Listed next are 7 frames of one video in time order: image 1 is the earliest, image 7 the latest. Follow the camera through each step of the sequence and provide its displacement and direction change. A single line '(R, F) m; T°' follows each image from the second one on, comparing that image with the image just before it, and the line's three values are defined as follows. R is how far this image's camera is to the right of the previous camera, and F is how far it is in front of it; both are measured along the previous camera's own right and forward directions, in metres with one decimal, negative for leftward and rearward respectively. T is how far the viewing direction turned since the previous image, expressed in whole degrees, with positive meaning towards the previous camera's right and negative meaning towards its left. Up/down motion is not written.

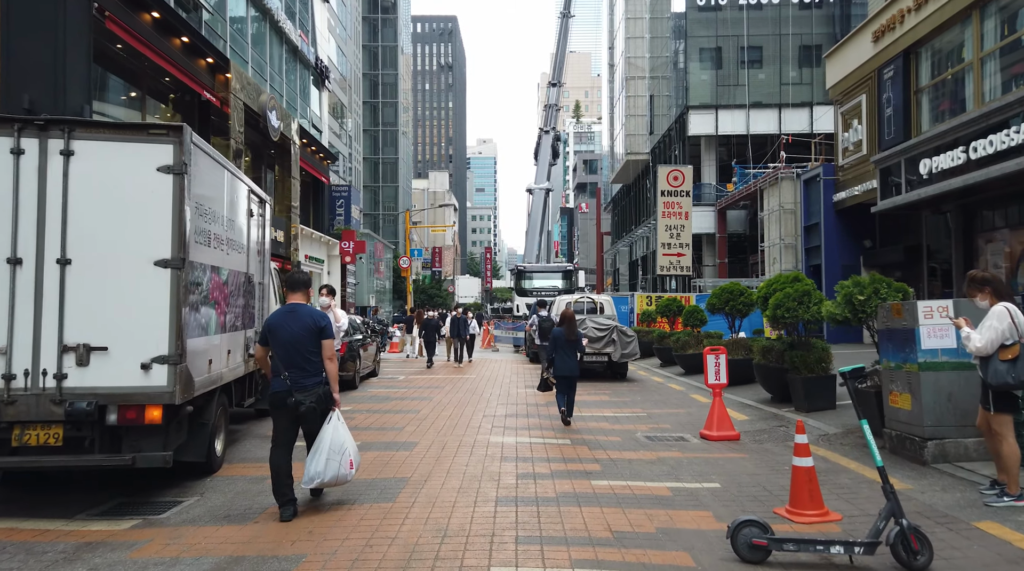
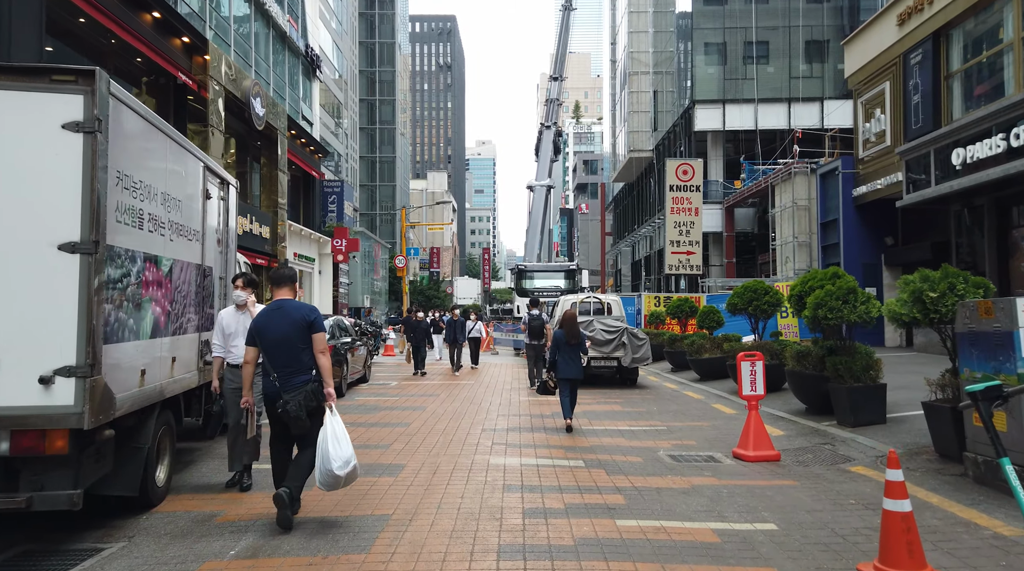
(-0.1, +1.5) m; 0°
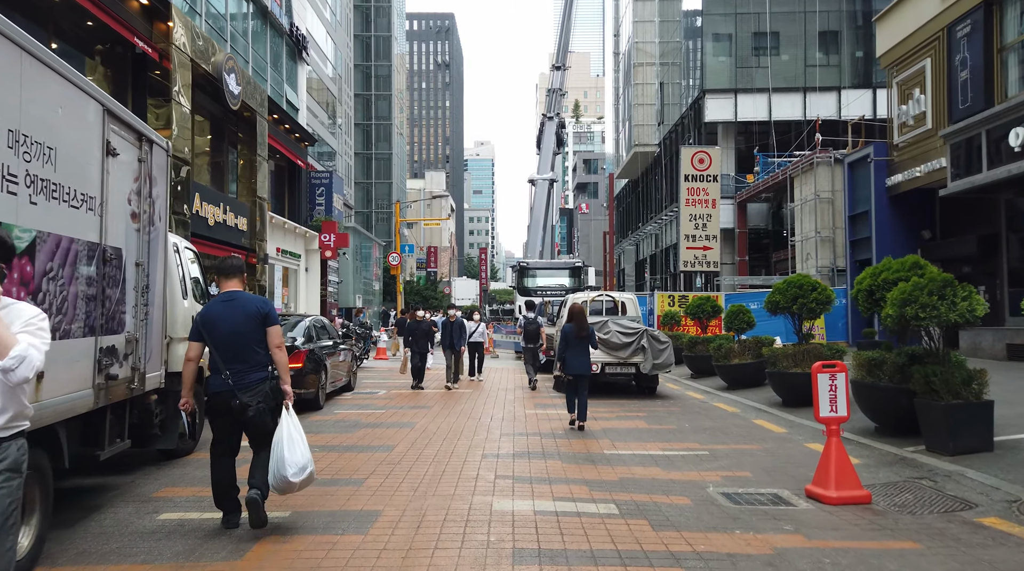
(-0.1, +2.1) m; 0°
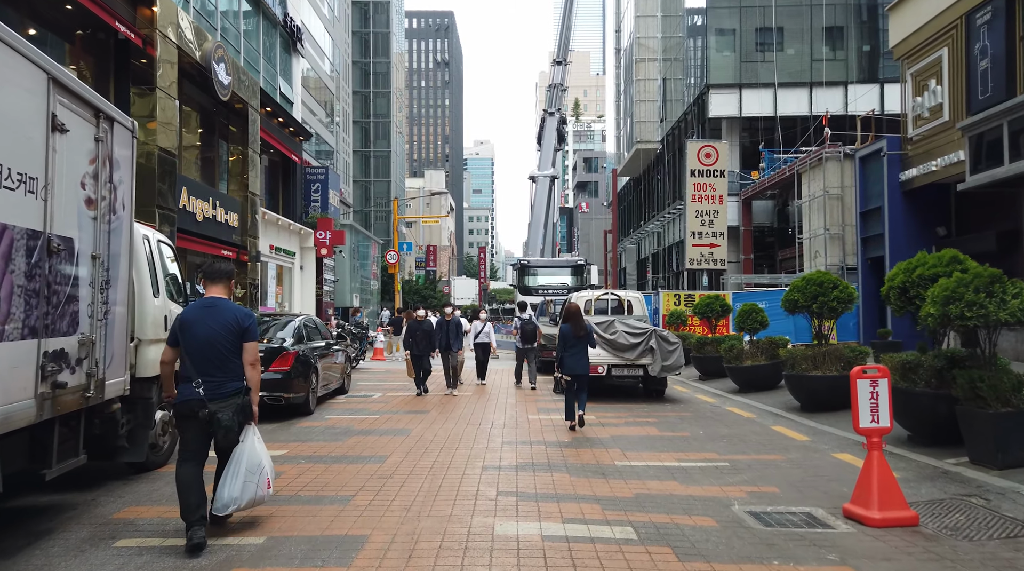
(0.0, +0.8) m; 0°
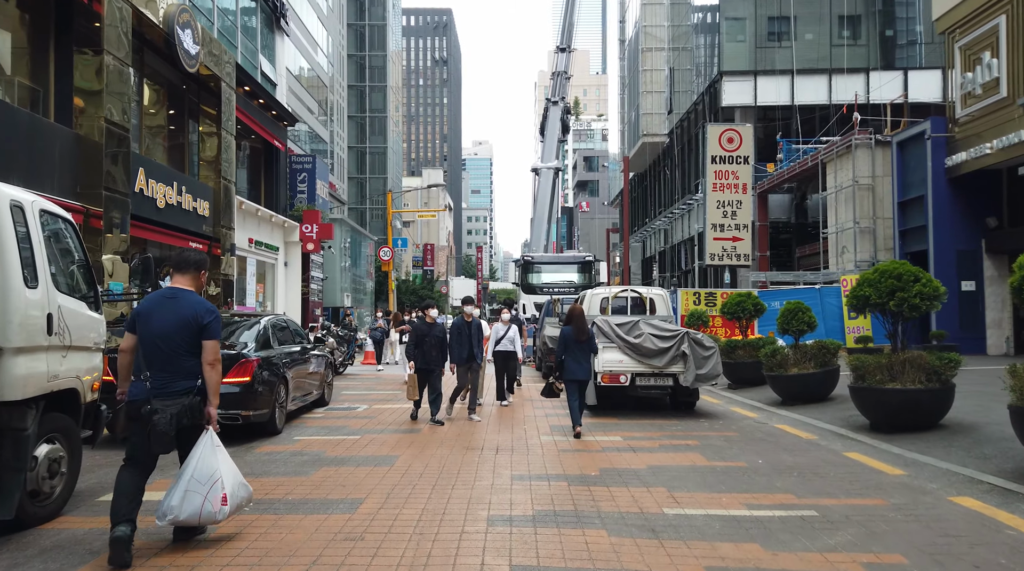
(-0.1, +2.2) m; 0°
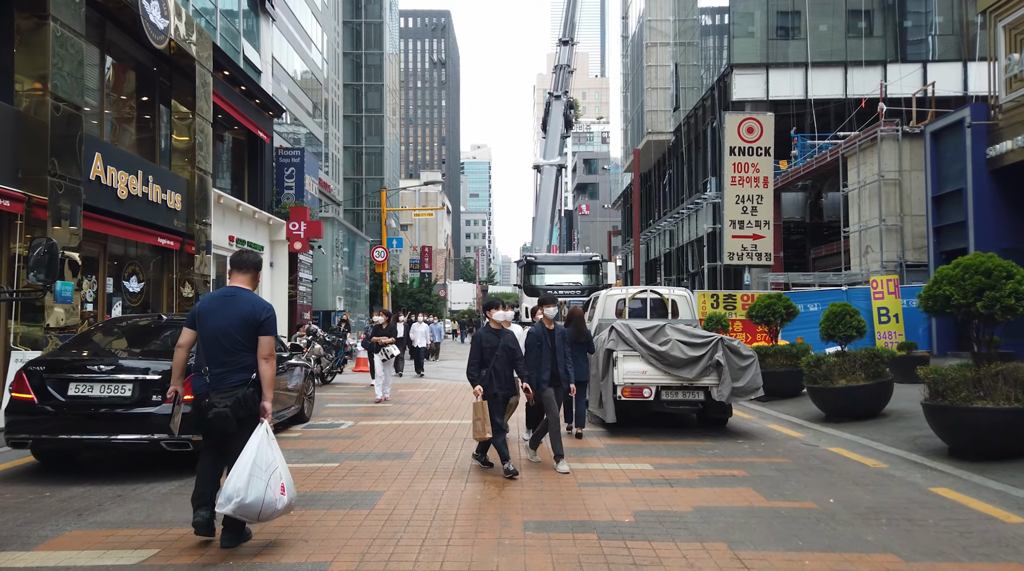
(-0.1, +1.7) m; 0°
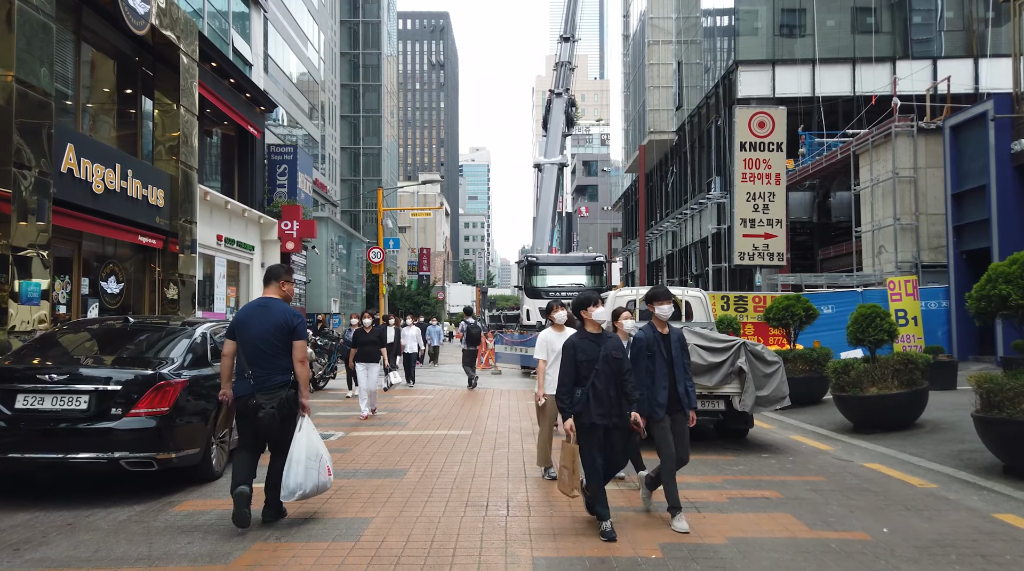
(-0.1, +0.9) m; 0°
